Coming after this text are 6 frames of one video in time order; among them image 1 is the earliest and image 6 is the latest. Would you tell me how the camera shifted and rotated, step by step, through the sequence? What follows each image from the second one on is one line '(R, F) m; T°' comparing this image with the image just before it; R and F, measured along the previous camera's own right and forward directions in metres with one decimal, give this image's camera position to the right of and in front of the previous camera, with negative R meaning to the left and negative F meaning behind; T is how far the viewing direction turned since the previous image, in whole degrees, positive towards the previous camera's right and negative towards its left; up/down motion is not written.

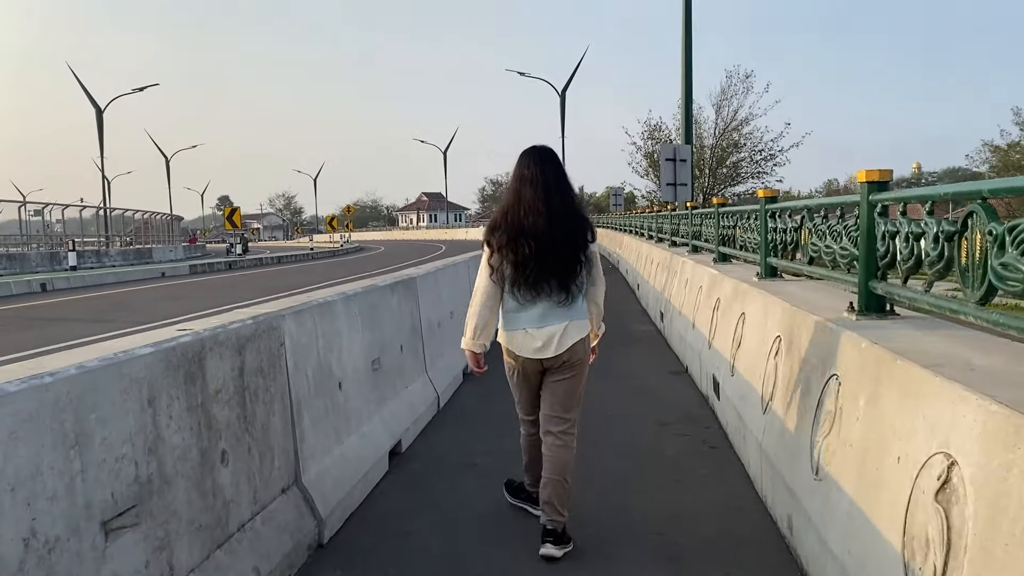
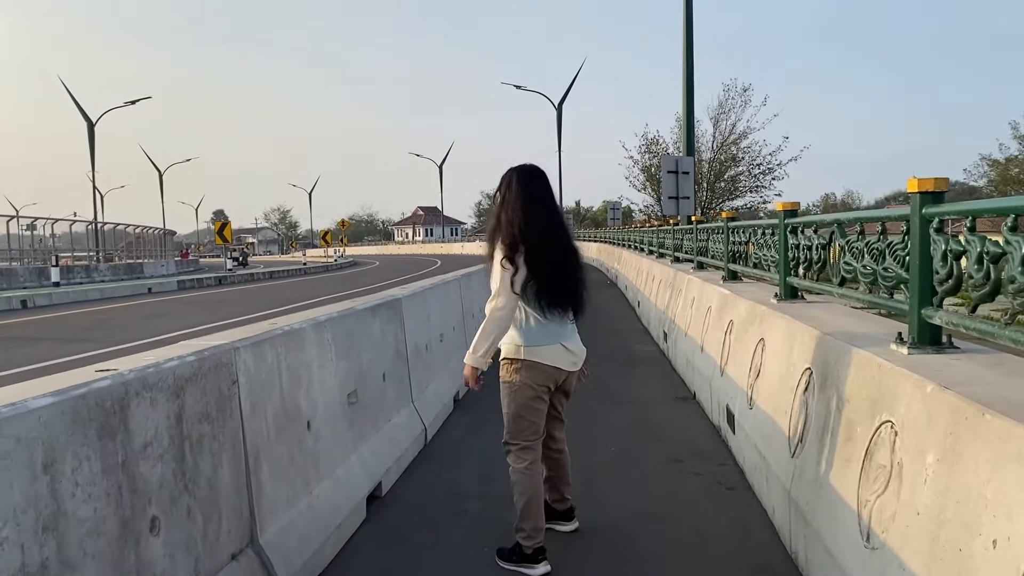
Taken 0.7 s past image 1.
(0.0, +0.5) m; 0°
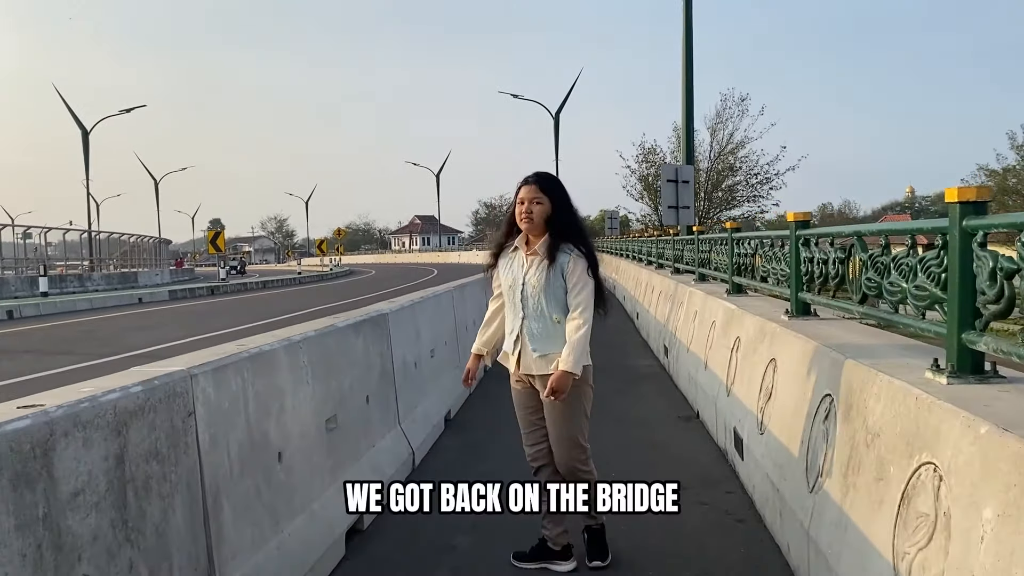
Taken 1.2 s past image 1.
(0.0, +0.3) m; 0°
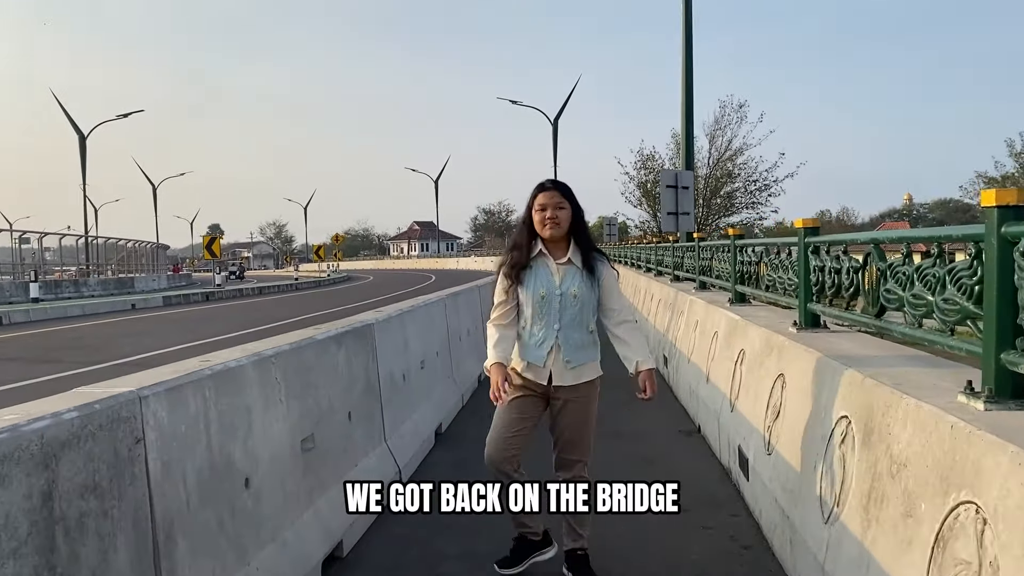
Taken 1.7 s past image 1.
(0.0, +0.3) m; 0°
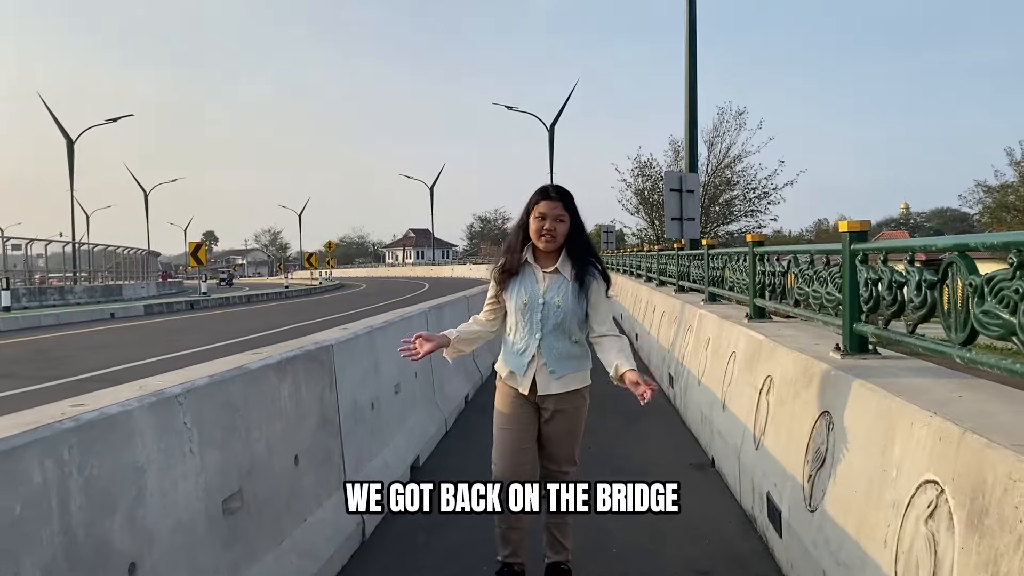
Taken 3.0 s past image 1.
(+0.1, +0.8) m; 0°
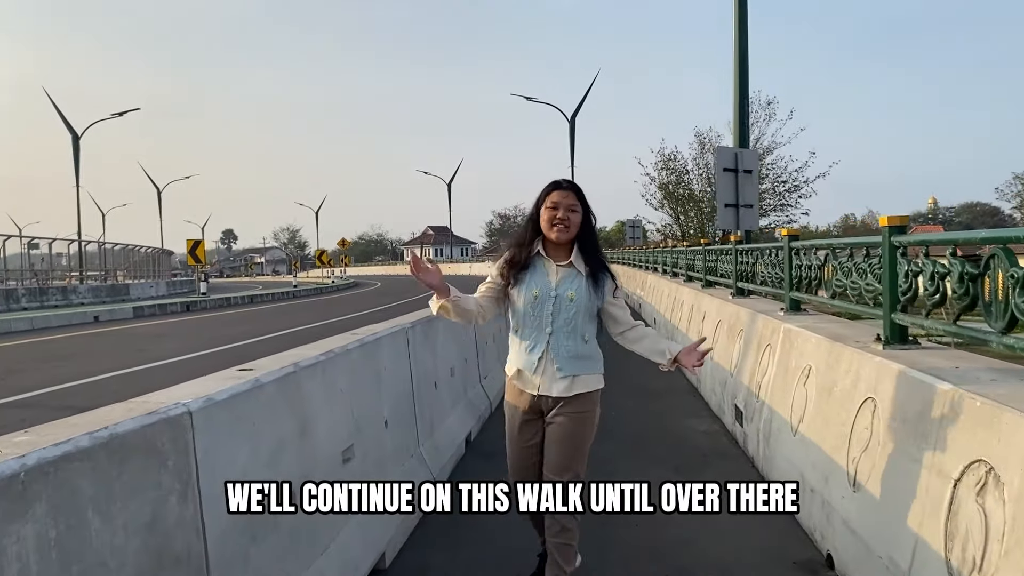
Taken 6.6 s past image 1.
(0.0, +2.0) m; -2°
